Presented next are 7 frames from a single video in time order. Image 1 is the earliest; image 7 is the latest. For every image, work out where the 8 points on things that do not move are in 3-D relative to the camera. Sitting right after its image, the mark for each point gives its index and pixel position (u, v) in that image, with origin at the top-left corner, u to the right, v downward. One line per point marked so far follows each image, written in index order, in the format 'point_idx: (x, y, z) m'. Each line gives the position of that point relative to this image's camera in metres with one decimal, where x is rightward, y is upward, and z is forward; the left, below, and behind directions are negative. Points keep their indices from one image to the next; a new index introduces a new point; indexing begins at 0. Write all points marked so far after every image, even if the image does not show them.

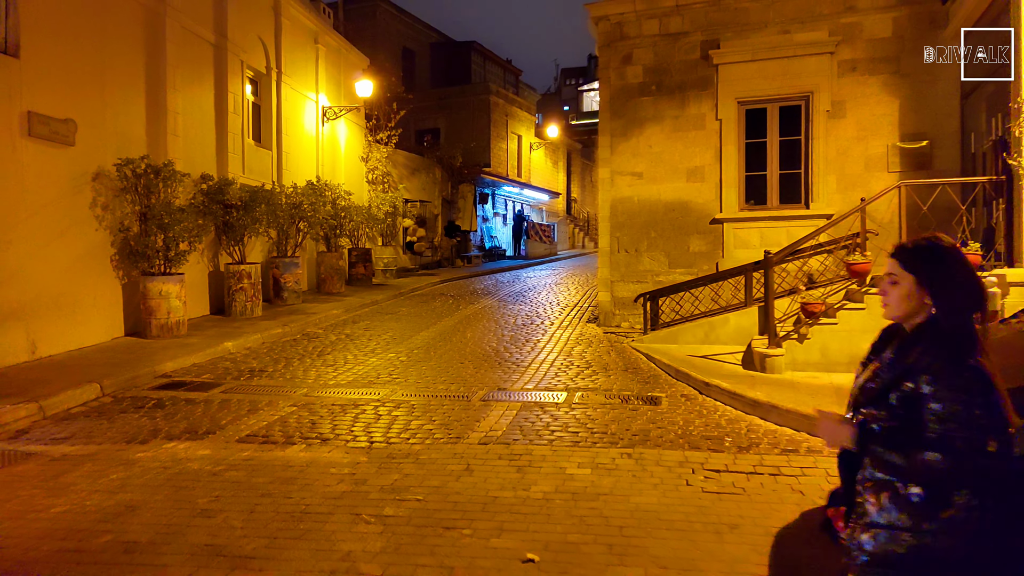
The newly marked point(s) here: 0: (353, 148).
0: (-4.4, +3.9, +19.5) m
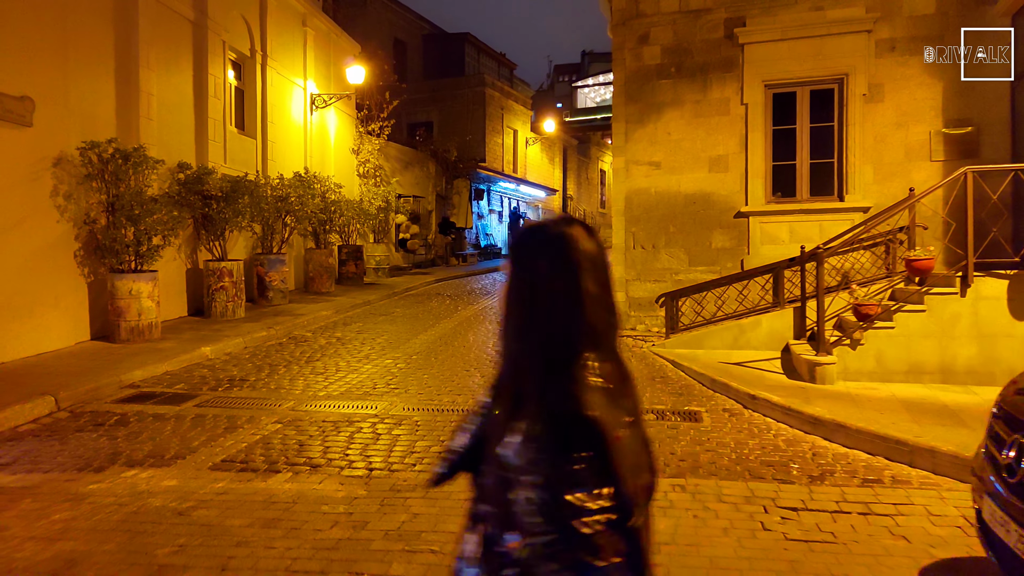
0: (-4.4, +3.9, +18.4) m
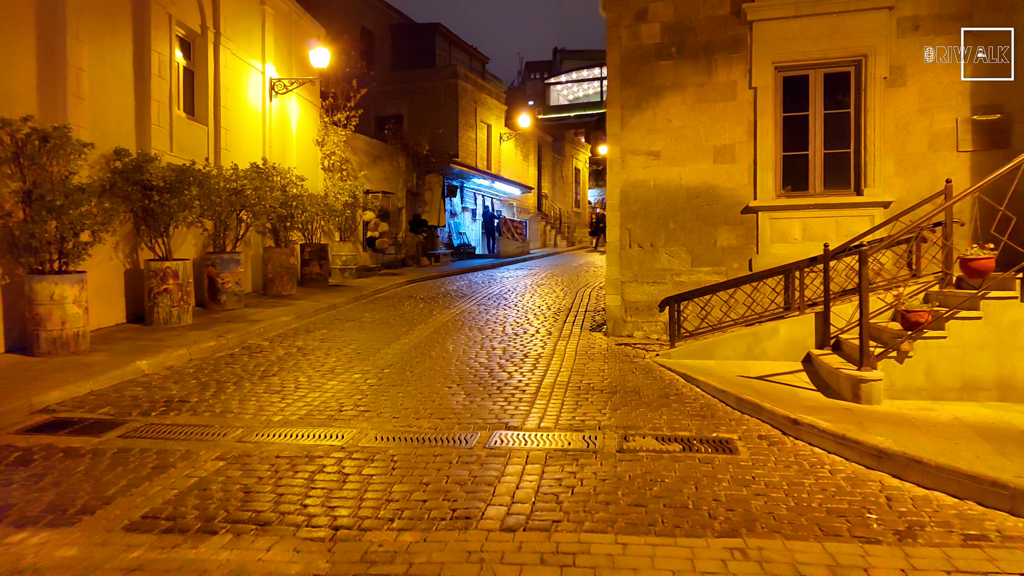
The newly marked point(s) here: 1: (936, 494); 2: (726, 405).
0: (-5.0, +3.8, +17.1) m
1: (+2.6, -1.3, +4.4) m
2: (+1.9, -1.0, +6.3) m
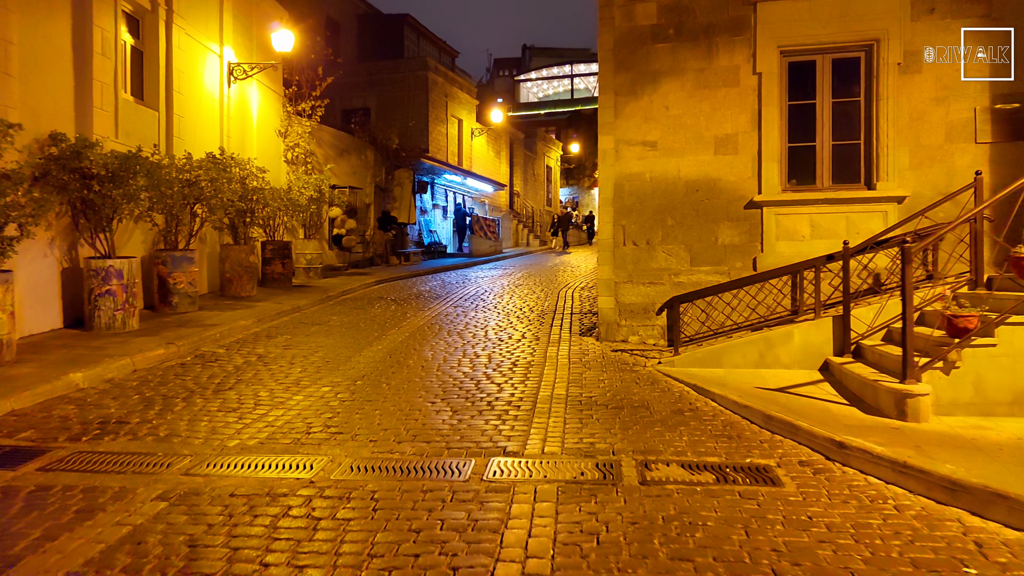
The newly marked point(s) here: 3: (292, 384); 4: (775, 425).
0: (-5.5, +3.8, +16.0) m
1: (+2.7, -1.3, +3.7) m
2: (+1.9, -1.1, +5.5) m
3: (-2.3, -1.0, +7.3) m
4: (+2.0, -1.0, +5.3) m
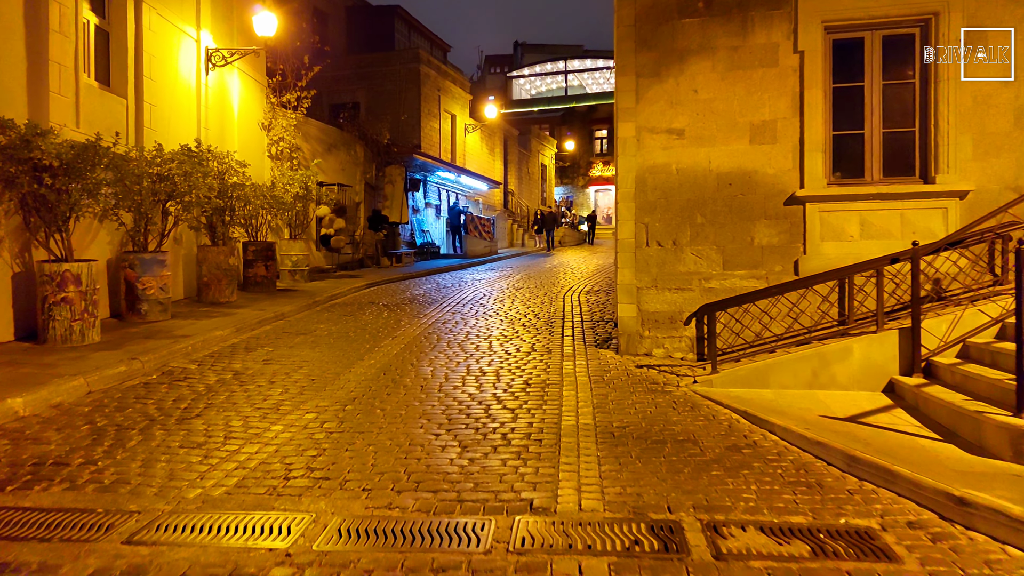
0: (-5.5, +3.7, +14.9) m
1: (+2.9, -1.4, +2.7) m
2: (+2.0, -1.1, +4.6) m
3: (-2.1, -1.1, +6.2) m
4: (+2.1, -1.1, +4.3) m
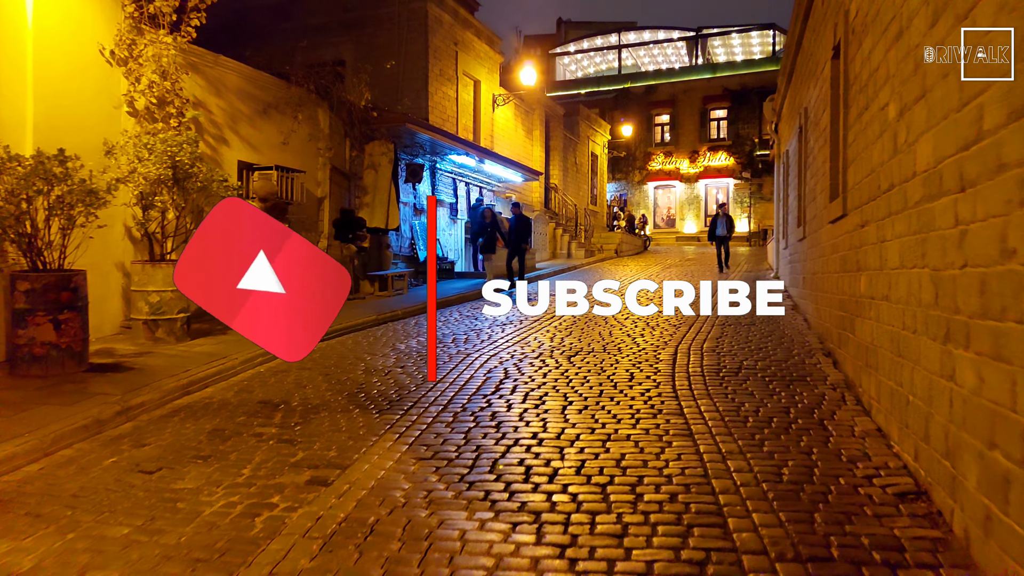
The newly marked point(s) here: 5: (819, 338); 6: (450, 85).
0: (-5.0, +3.0, +7.9) m
1: (+2.7, -2.1, -4.8) m
2: (+2.0, -1.9, -2.9) m
3: (-2.1, -1.8, -1.0) m
4: (+2.0, -1.9, -3.1) m
5: (+3.9, -0.6, +8.9) m
6: (-1.6, +5.2, +18.1) m
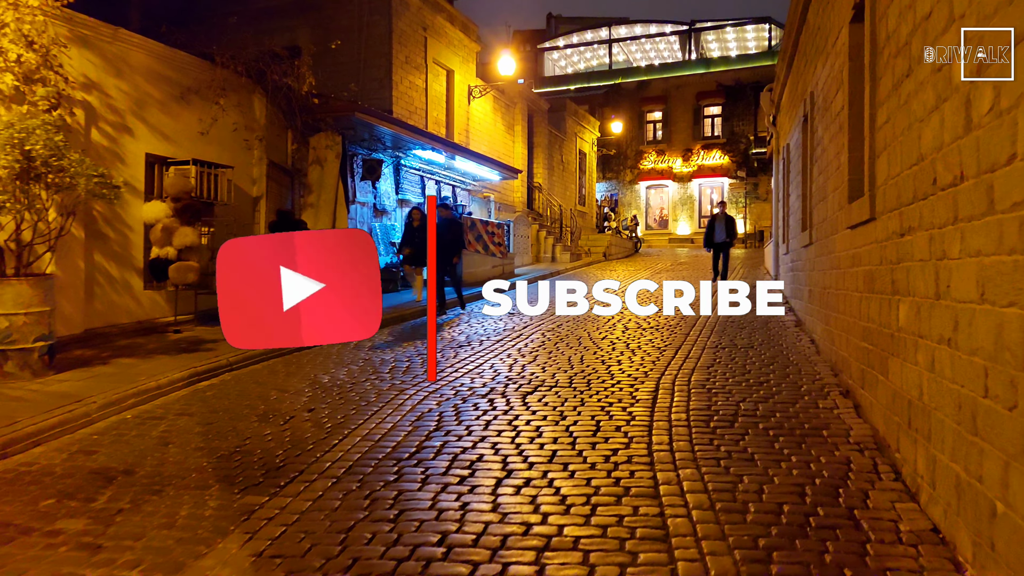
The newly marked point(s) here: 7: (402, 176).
0: (-5.5, +2.8, +6.2) m
1: (+2.2, -2.3, -6.4) m
2: (+1.5, -2.1, -4.5) m
3: (-2.6, -2.0, -2.6) m
4: (+1.6, -2.1, -4.8) m
5: (+3.3, -0.8, +7.3) m
6: (-2.2, +5.0, +16.5) m
7: (-2.5, +2.5, +15.8) m
